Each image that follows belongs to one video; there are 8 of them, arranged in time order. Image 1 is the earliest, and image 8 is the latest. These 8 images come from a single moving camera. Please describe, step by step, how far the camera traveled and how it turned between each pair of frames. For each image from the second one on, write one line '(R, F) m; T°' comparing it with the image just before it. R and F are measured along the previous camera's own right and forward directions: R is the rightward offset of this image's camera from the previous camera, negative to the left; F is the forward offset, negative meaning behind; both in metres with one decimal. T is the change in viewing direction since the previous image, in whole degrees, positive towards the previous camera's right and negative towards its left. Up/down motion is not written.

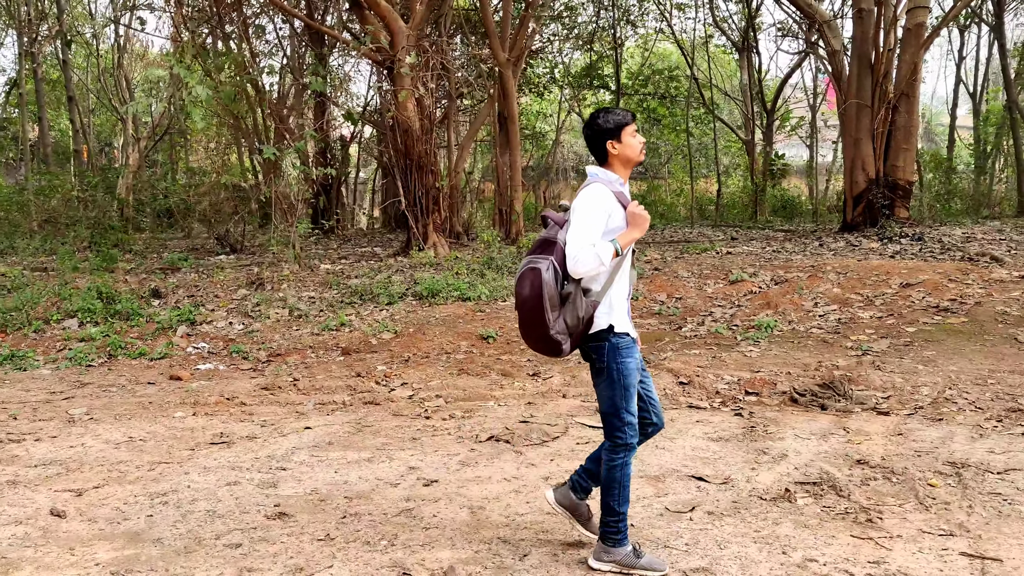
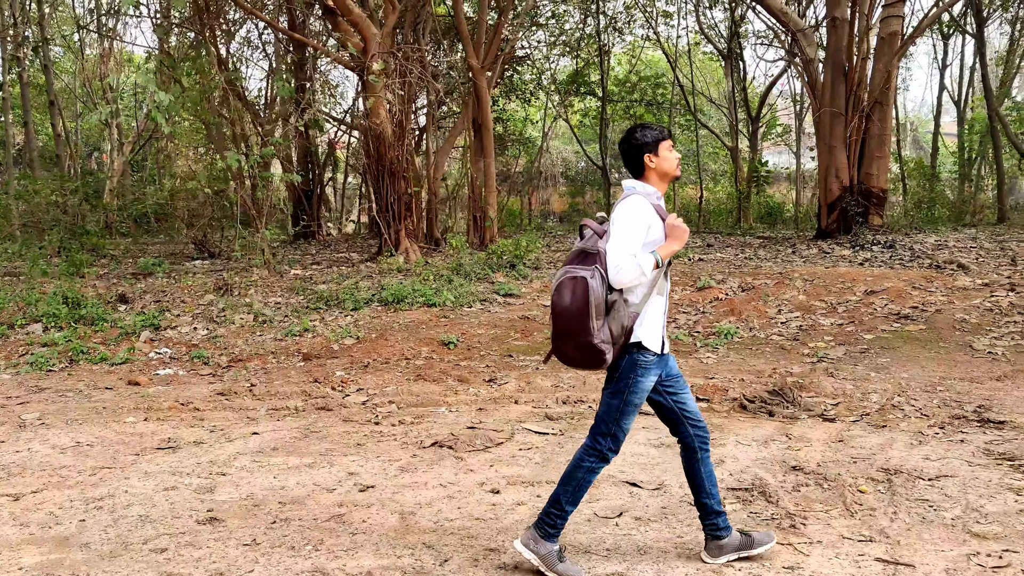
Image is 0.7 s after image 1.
(+0.2, 0.0) m; 0°
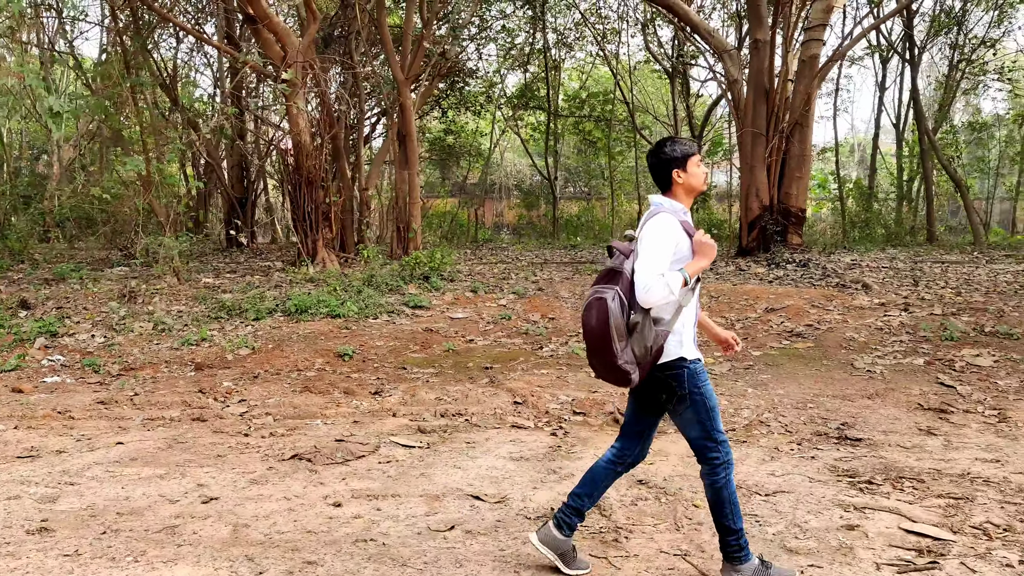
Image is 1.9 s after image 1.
(+0.4, 0.0) m; +2°
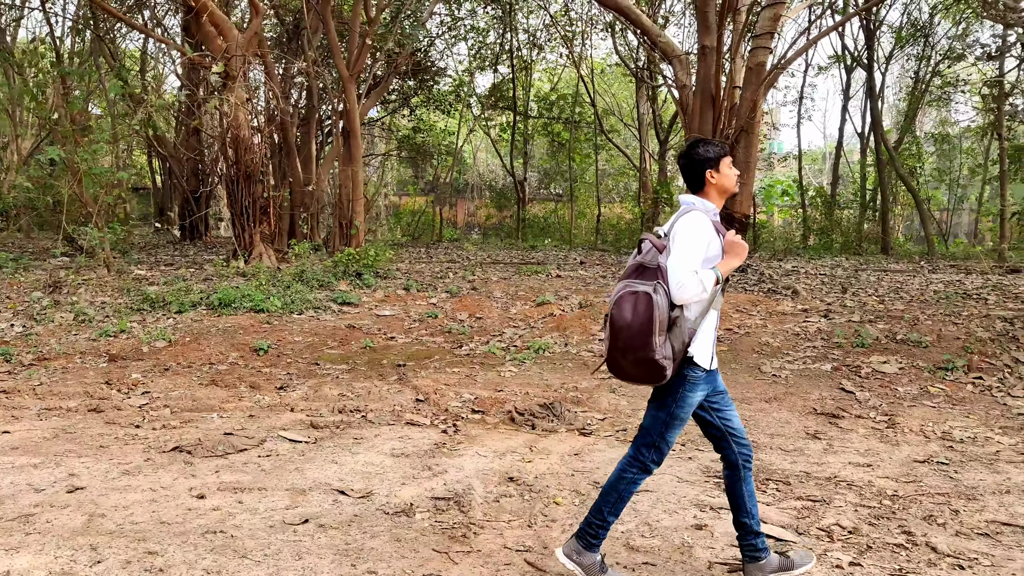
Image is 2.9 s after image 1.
(+0.4, 0.0) m; +1°
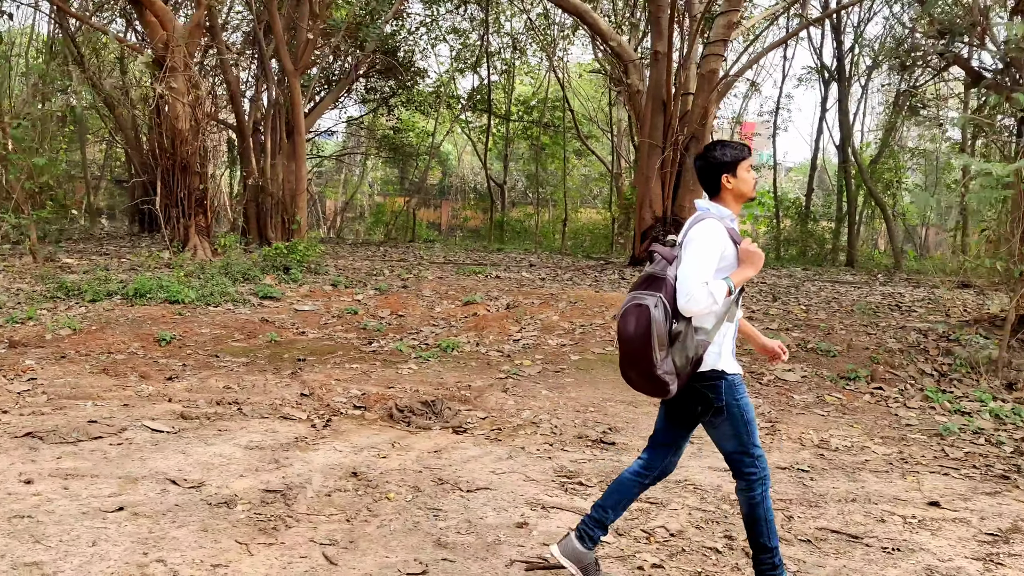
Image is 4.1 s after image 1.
(+0.6, 0.0) m; 0°
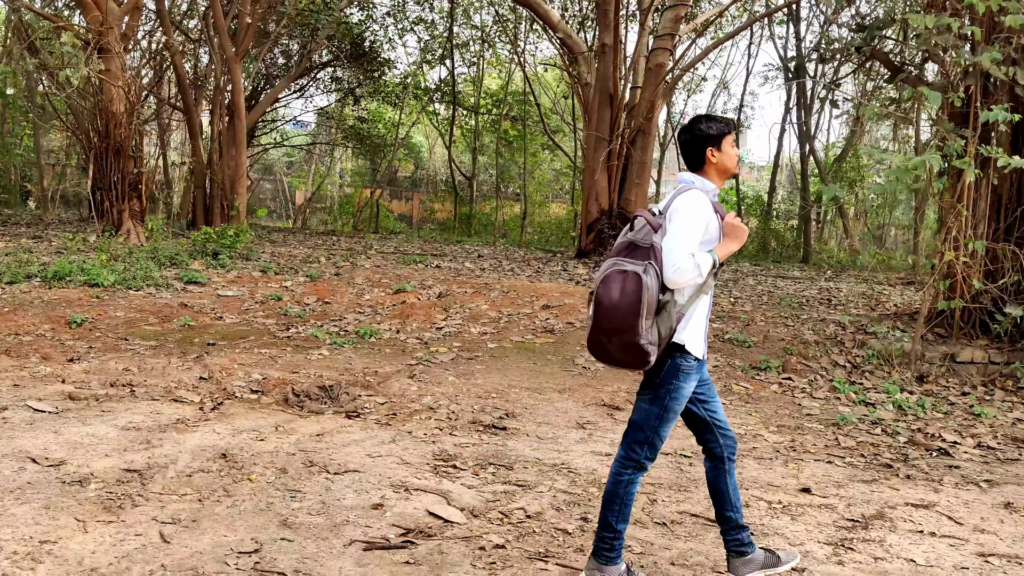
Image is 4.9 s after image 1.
(+0.4, 0.0) m; +1°
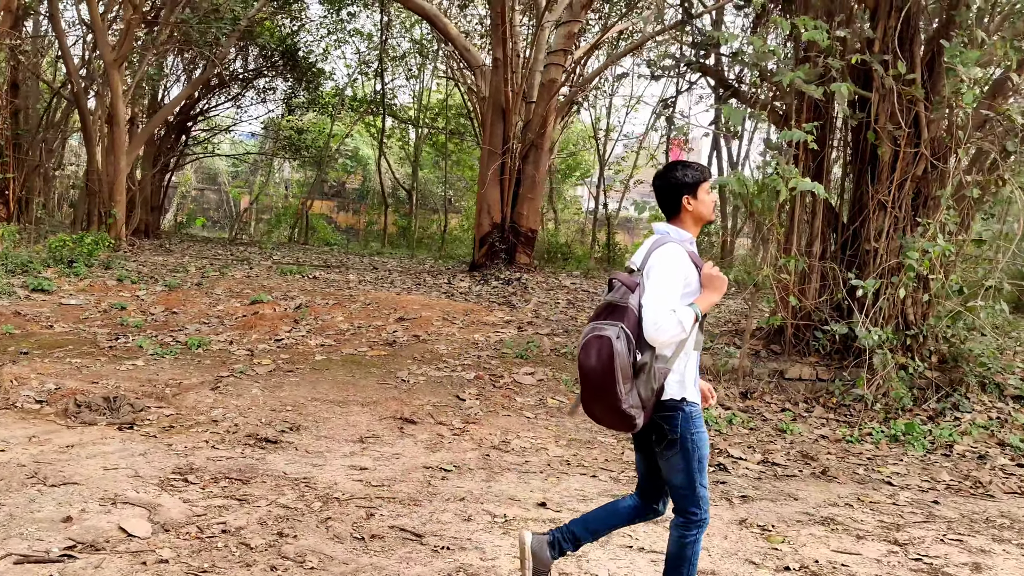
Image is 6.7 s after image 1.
(+0.9, 0.0) m; +2°
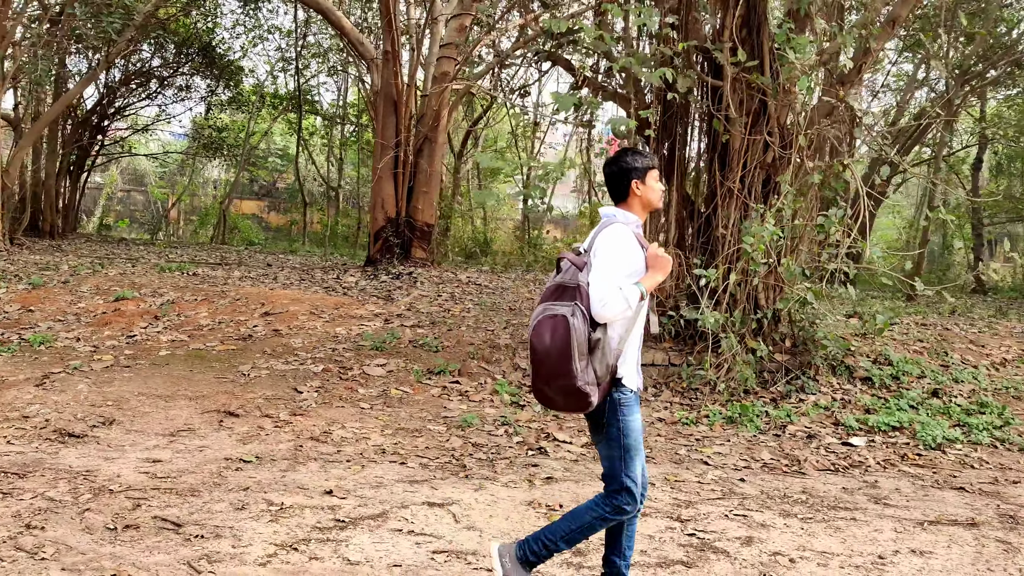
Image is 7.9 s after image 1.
(+0.6, 0.0) m; +3°
